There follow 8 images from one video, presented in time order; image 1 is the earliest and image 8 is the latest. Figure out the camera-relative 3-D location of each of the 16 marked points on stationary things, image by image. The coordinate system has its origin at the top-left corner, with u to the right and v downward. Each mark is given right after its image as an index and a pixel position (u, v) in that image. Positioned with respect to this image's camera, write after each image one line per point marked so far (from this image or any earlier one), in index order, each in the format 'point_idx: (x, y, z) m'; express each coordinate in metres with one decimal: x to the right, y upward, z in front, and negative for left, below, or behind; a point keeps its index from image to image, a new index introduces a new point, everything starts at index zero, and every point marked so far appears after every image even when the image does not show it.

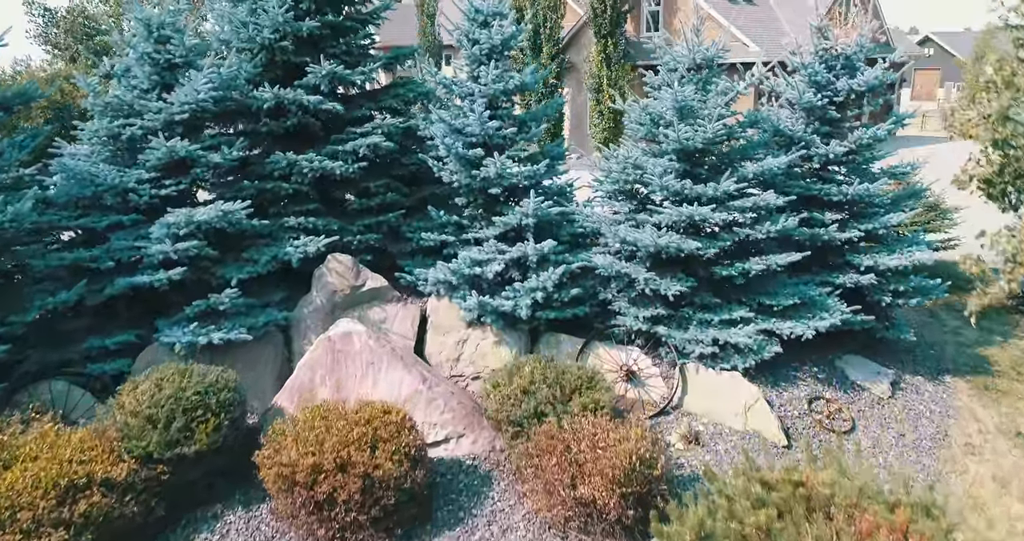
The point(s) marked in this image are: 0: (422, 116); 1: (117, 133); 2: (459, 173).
0: (-1.1, +1.8, +8.3) m
1: (-4.0, +1.4, +7.1) m
2: (-0.6, +1.1, +7.8) m
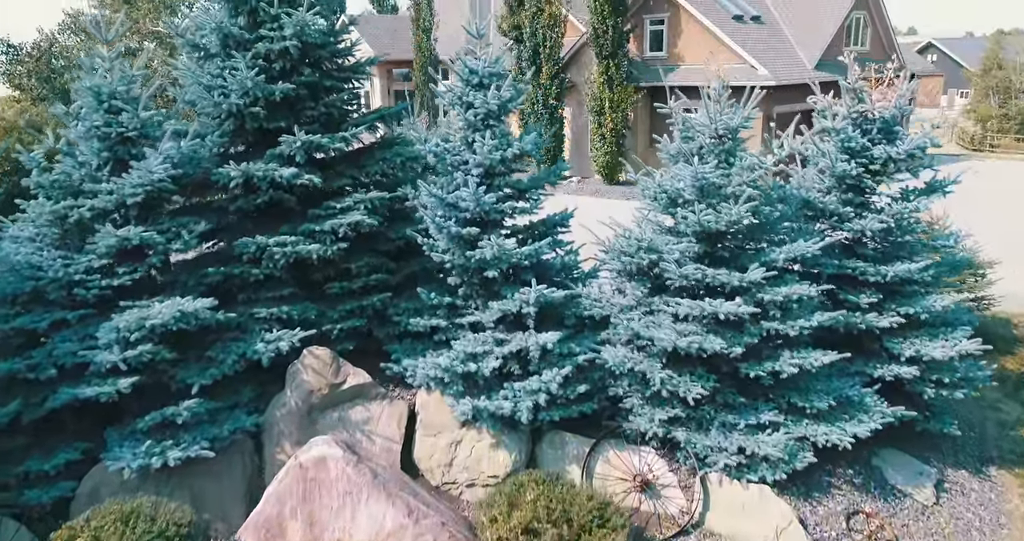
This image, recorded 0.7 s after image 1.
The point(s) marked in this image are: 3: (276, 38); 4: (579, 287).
0: (-1.1, +0.9, +7.4) m
1: (-4.0, +0.5, +6.3) m
2: (-0.6, +0.2, +6.9) m
3: (-2.3, +2.2, +6.8) m
4: (+0.7, -0.2, +7.2) m
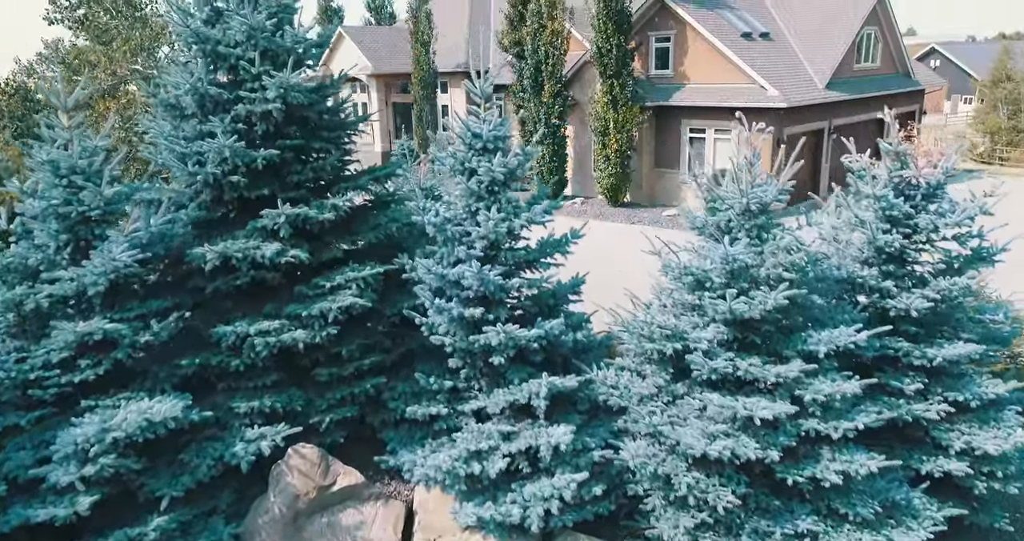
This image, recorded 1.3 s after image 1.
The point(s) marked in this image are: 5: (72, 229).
0: (-1.0, +0.1, +6.7) m
1: (-3.9, -0.3, +5.6) m
2: (-0.5, -0.6, +6.3) m
3: (-2.2, +1.5, +6.2) m
4: (+0.7, -0.9, +6.5) m
5: (-3.5, +0.3, +5.6) m
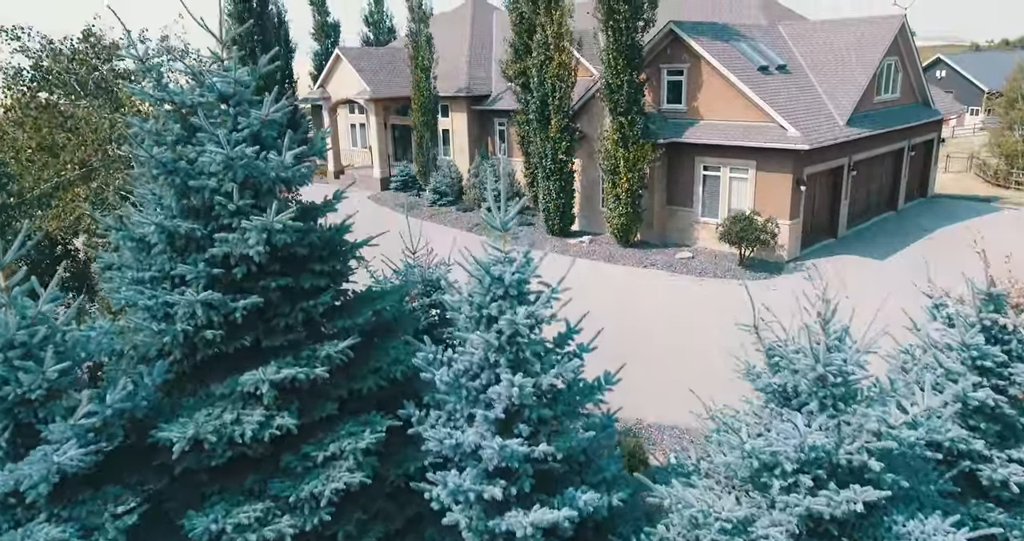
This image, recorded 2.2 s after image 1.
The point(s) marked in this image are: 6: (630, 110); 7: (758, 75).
0: (-0.8, -1.1, +5.8) m
1: (-3.7, -1.5, +4.6) m
2: (-0.3, -1.8, +5.3) m
3: (-2.0, +0.2, +5.2) m
4: (+0.9, -2.2, +5.6) m
5: (-3.3, -0.9, +4.6) m
6: (+3.2, +4.4, +19.4) m
7: (+6.8, +5.4, +19.7) m
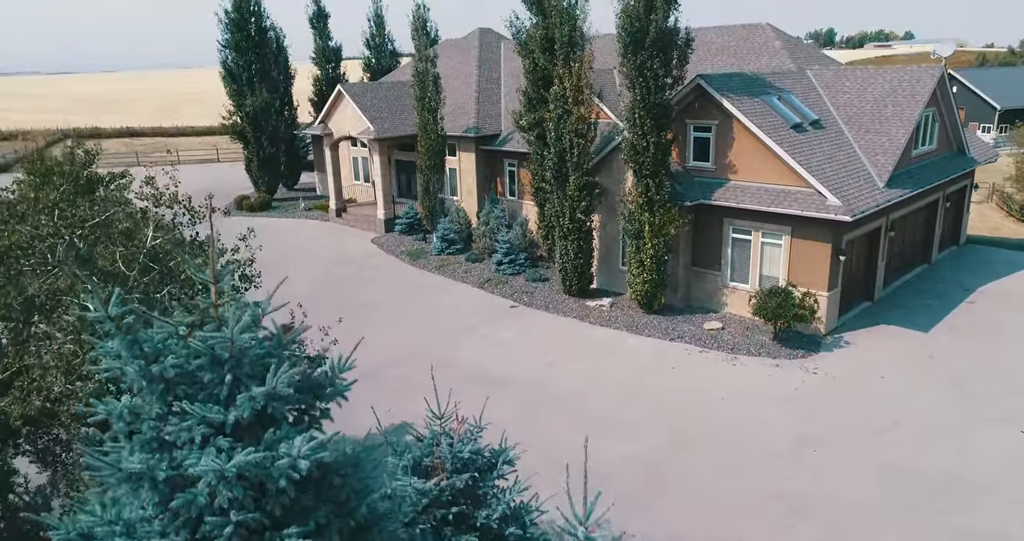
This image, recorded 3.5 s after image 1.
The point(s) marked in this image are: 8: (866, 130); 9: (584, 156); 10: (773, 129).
0: (-0.3, -3.0, +4.5) m
1: (-3.2, -3.4, +3.3) m
2: (+0.2, -3.7, +4.0) m
3: (-1.5, -1.7, +3.9) m
4: (+1.4, -4.0, +4.3) m
5: (-2.8, -2.8, +3.3) m
6: (+3.7, +2.5, +18.1) m
7: (+7.3, +3.5, +18.4) m
8: (+10.0, +4.0, +19.9) m
9: (+2.0, +3.2, +19.8) m
10: (+6.7, +3.6, +18.2) m
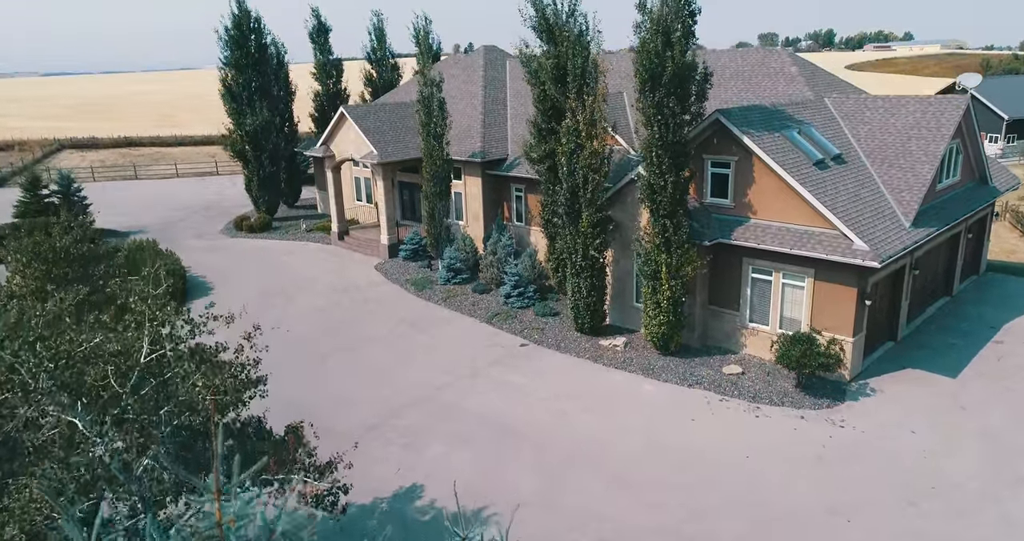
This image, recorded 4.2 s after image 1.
0: (0.0, -4.1, +3.8) m
1: (-2.9, -4.5, +2.6) m
2: (+0.5, -4.8, +3.3) m
3: (-1.2, -2.7, +3.2) m
4: (+1.8, -5.1, +3.6) m
5: (-2.5, -3.9, +2.6) m
6: (+4.0, +1.4, +17.4) m
7: (+7.6, +2.5, +17.7) m
8: (+10.3, +2.9, +19.2) m
9: (+2.3, +2.1, +19.1) m
10: (+7.0, +2.5, +17.5) m
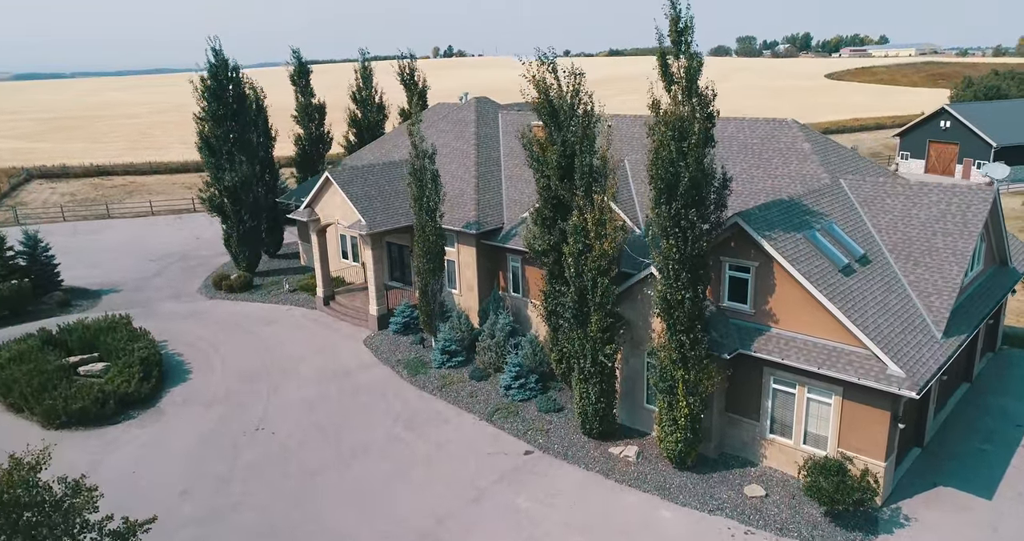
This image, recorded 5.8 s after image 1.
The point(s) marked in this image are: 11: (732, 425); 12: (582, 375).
0: (+0.6, -6.8, +2.4) m
1: (-2.3, -7.3, +1.2) m
2: (+1.1, -7.5, +2.0) m
3: (-0.6, -5.5, +1.8) m
4: (+2.3, -7.9, +2.3) m
5: (-1.9, -6.7, +1.2) m
6: (+4.1, -1.3, +16.2) m
7: (+7.7, -0.2, +16.6) m
8: (+10.3, +0.2, +18.2) m
9: (+2.4, -0.6, +17.8) m
10: (+7.1, -0.2, +16.3) m
11: (+5.7, -4.0, +18.2) m
12: (+1.8, -2.7, +18.7) m
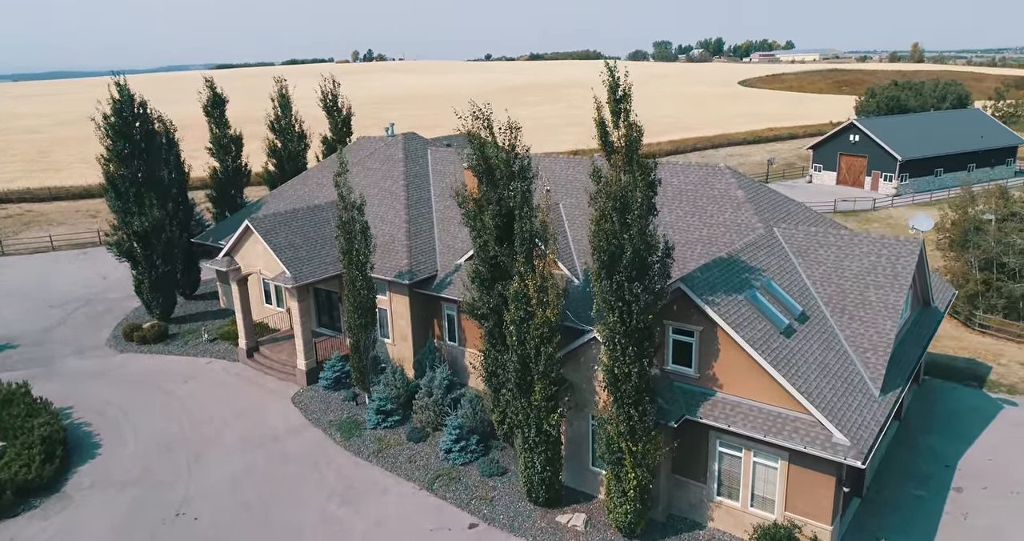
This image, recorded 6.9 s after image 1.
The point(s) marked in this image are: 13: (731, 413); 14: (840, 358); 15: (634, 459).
0: (+0.9, -8.4, +1.8) m
1: (-1.8, -9.0, +0.2) m
2: (+1.4, -9.1, +1.3) m
3: (-0.3, -7.1, +1.0) m
4: (+2.7, -9.4, +1.8) m
5: (-1.5, -8.3, +0.3) m
6: (+2.8, -2.9, +15.8) m
7: (+6.3, -1.7, +16.5) m
8: (+8.8, -1.2, +18.4) m
9: (+0.9, -2.2, +17.3) m
10: (+5.8, -1.6, +16.2) m
11: (+4.2, -5.5, +18.0) m
12: (+0.4, -4.4, +18.0) m
13: (+5.0, -3.3, +16.2) m
14: (+8.0, -2.1, +17.2) m
15: (+2.8, -4.3, +16.1) m
